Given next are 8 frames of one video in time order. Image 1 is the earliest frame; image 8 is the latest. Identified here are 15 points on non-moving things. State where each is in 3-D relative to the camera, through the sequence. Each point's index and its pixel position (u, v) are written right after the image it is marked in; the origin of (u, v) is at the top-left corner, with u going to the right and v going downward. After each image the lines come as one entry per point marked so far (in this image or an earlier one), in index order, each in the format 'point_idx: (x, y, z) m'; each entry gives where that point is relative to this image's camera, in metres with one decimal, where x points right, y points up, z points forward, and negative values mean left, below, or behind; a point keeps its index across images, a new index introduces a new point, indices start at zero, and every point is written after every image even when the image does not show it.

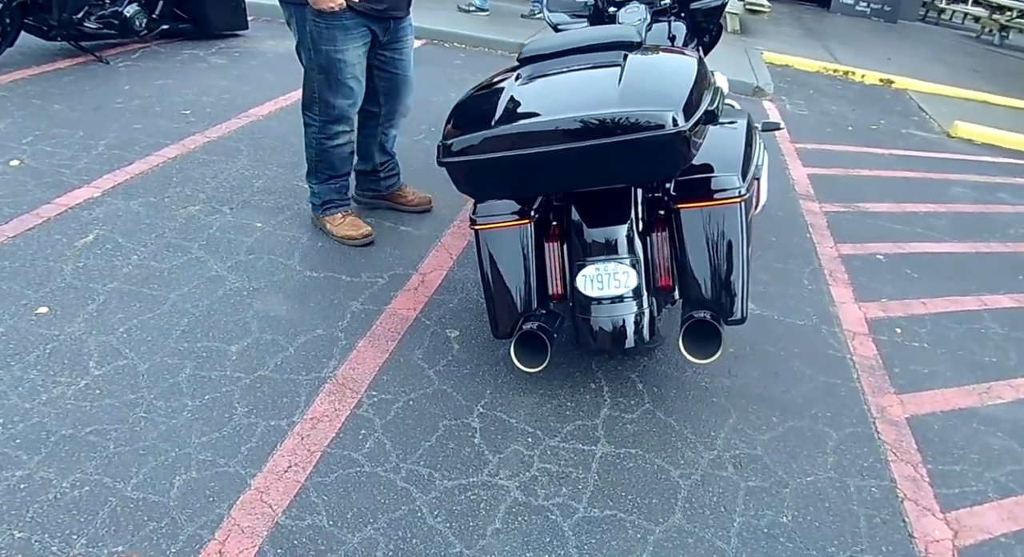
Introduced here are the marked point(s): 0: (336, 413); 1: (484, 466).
0: (-0.6, -0.5, +2.8) m
1: (-0.1, -0.6, +2.6) m
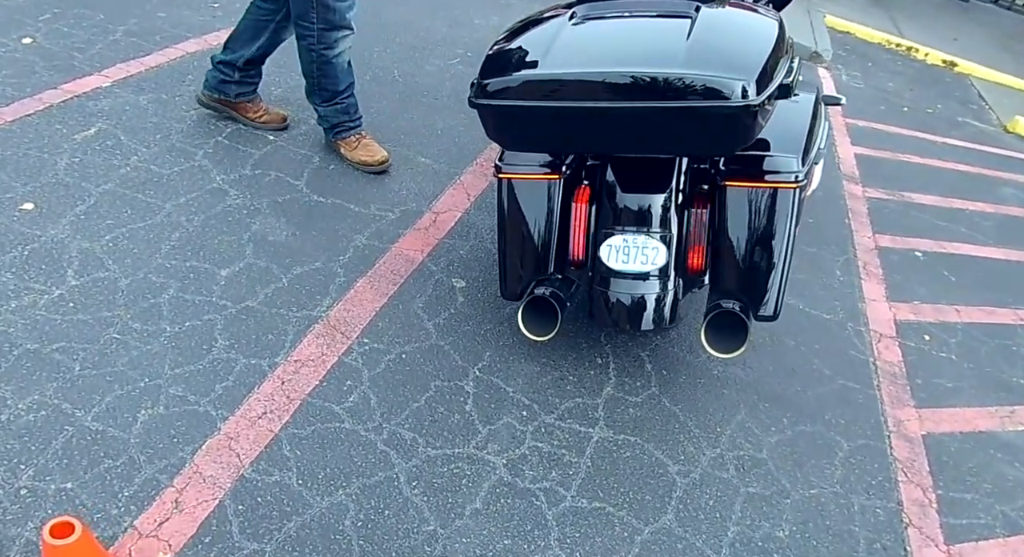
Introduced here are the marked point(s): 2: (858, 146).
0: (-0.6, -0.3, +2.6) m
1: (-0.1, -0.5, +2.5) m
2: (+2.1, +0.8, +5.0) m
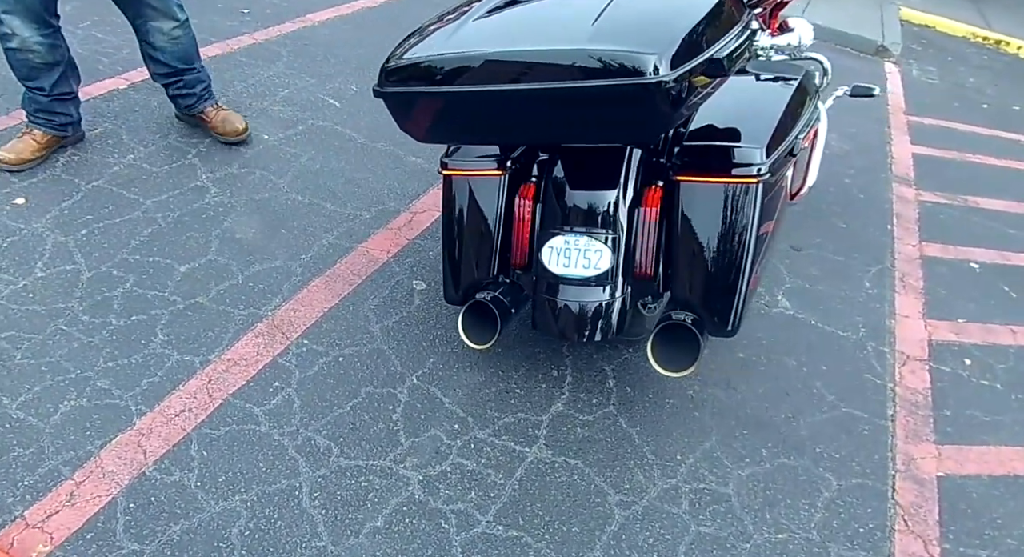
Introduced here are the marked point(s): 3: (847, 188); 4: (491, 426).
0: (-0.8, -0.2, +2.5) m
1: (-0.3, -0.5, +2.3) m
2: (+2.2, +0.7, +4.5) m
3: (+1.7, +0.5, +4.3) m
4: (-0.1, -0.4, +2.5) m
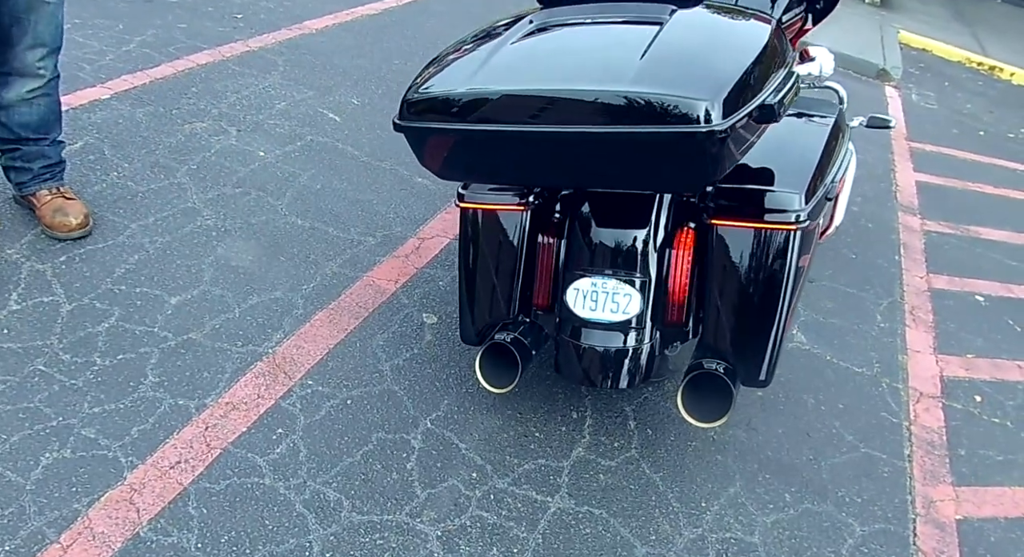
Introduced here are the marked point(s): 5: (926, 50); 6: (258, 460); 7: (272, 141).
0: (-0.7, -0.4, +2.4) m
1: (-0.3, -0.6, +2.2) m
2: (+2.2, +0.6, +4.5) m
3: (+1.7, +0.3, +4.2) m
4: (0.0, -0.6, +2.3) m
5: (+3.1, +1.7, +6.2) m
6: (-0.7, -0.5, +2.2) m
7: (-1.0, +0.6, +3.6) m
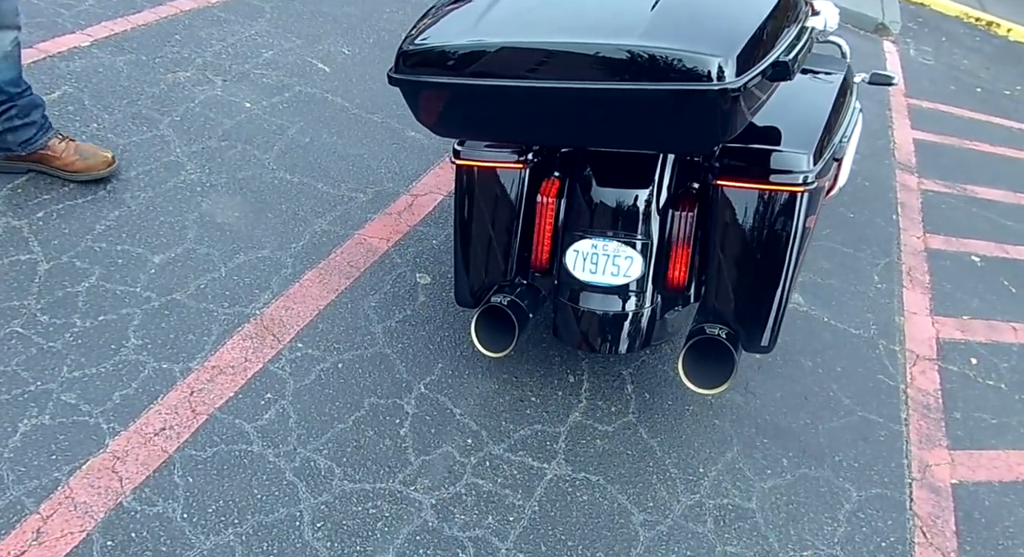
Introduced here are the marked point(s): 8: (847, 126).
0: (-0.7, -0.2, +2.3) m
1: (-0.3, -0.5, +2.1) m
2: (+2.2, +0.8, +4.4) m
3: (+1.7, +0.5, +4.1) m
4: (0.0, -0.4, +2.3) m
5: (+3.1, +2.0, +6.1) m
6: (-0.7, -0.4, +2.2) m
7: (-1.1, +0.8, +3.4) m
8: (+1.0, +0.5, +2.4) m
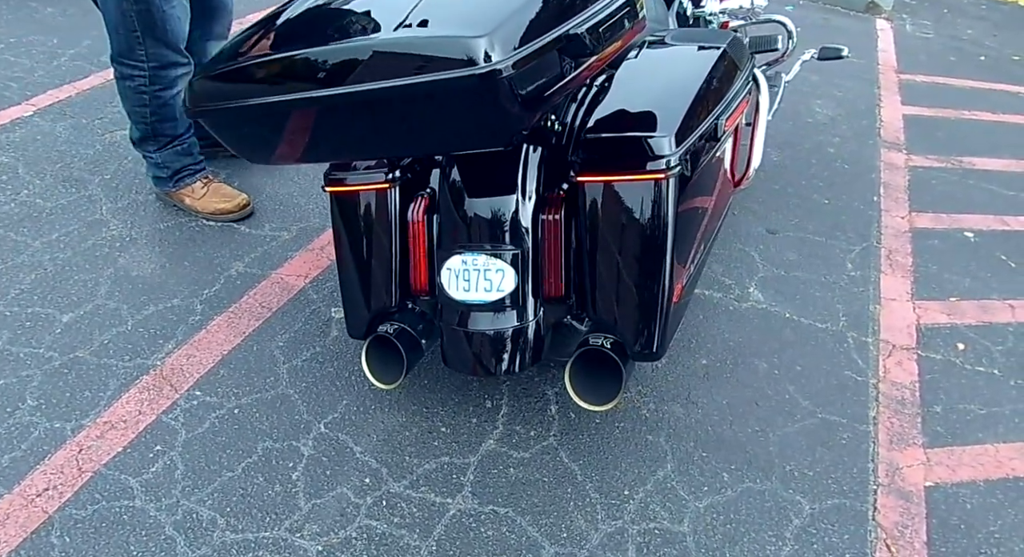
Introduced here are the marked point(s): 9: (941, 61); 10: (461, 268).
0: (-1.0, -0.4, +2.2) m
1: (-0.6, -0.6, +2.0) m
2: (+2.0, +0.9, +4.1) m
3: (+1.5, +0.6, +3.9) m
4: (-0.3, -0.5, +2.2) m
5: (+2.9, +2.1, +5.7) m
6: (-1.0, -0.5, +2.1) m
7: (-1.3, +0.6, +3.4) m
8: (+0.6, +0.5, +2.2) m
9: (+2.4, +1.3, +4.6) m
10: (-0.1, 0.0, +2.0) m
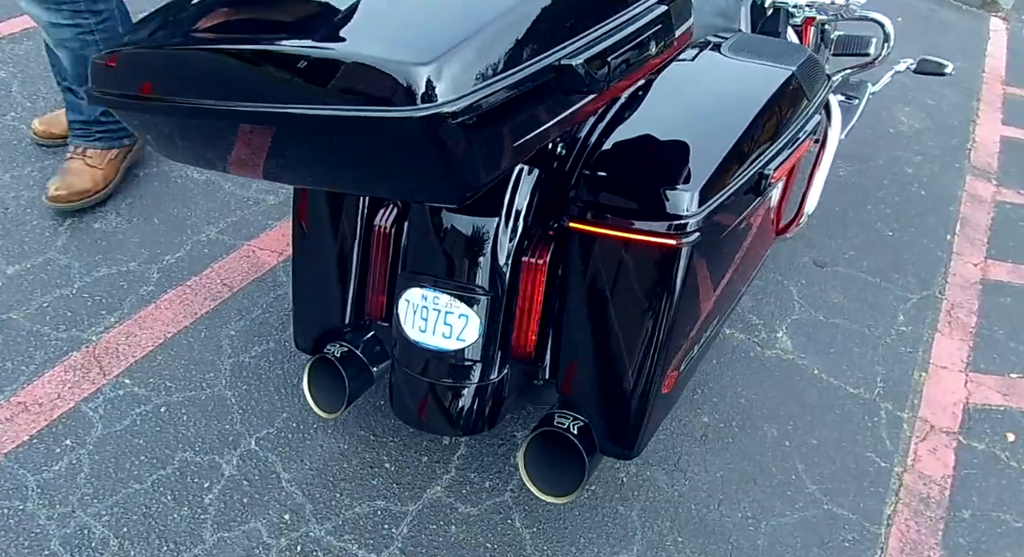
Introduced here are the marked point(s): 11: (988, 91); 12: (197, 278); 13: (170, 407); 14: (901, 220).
0: (-1.1, -0.3, +2.0) m
1: (-0.7, -0.6, +1.8) m
2: (+2.2, +0.6, +3.5) m
3: (+1.6, +0.4, +3.4) m
4: (-0.4, -0.6, +1.9) m
5: (+3.4, +1.9, +5.0) m
6: (-1.1, -0.5, +1.9) m
7: (-1.2, +0.8, +3.1) m
8: (+0.6, +0.3, +1.8) m
9: (+2.7, +1.0, +4.0) m
10: (-0.2, -0.1, +1.7) m
11: (+2.2, +0.9, +3.8) m
12: (-0.9, 0.0, +2.4) m
13: (-0.8, -0.3, +2.0) m
14: (+1.4, +0.2, +3.1) m
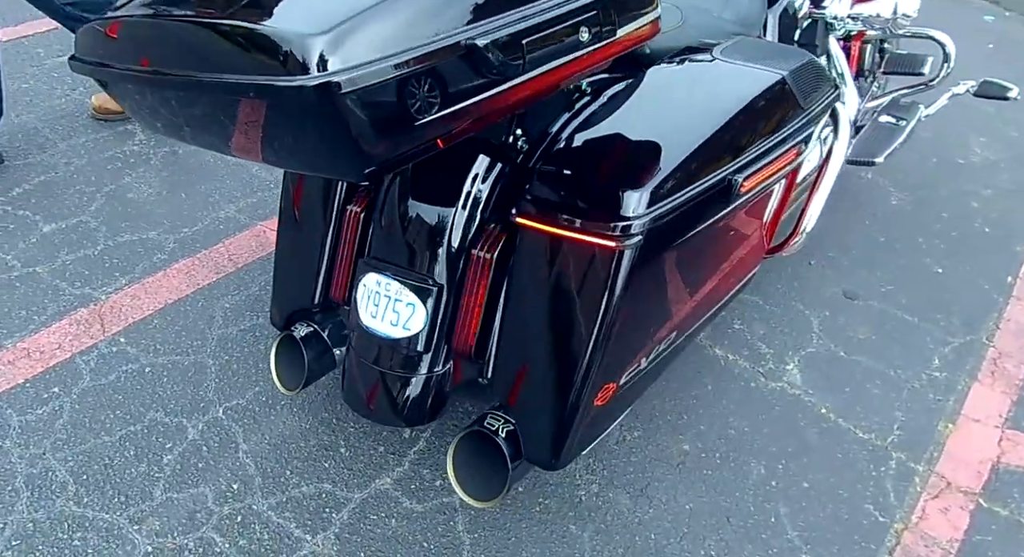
0: (-1.2, -0.2, +2.2) m
1: (-0.9, -0.5, +1.9) m
2: (+2.3, +0.4, +3.1) m
3: (+1.8, +0.2, +3.1) m
4: (-0.5, -0.5, +1.9) m
5: (+3.9, +1.5, +4.4) m
6: (-1.2, -0.3, +2.0) m
7: (-1.0, +0.9, +3.3) m
8: (+0.5, +0.3, +1.7) m
9: (+3.0, +0.7, +3.5) m
10: (-0.3, 0.0, +1.7) m
11: (+2.5, +0.6, +3.4) m
12: (-0.9, +0.1, +2.5) m
13: (-0.9, -0.2, +2.1) m
14: (+1.5, 0.0, +2.8) m
